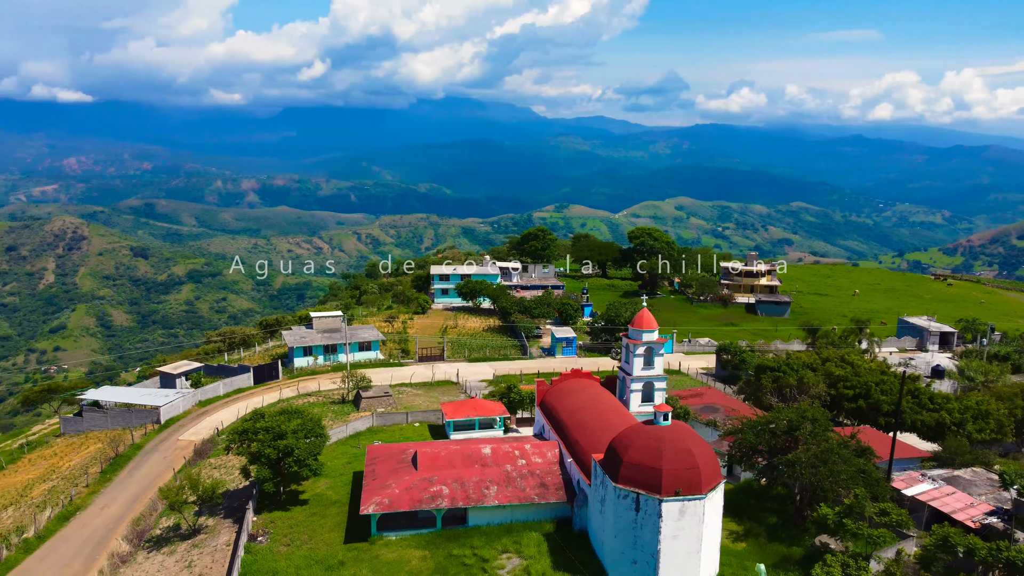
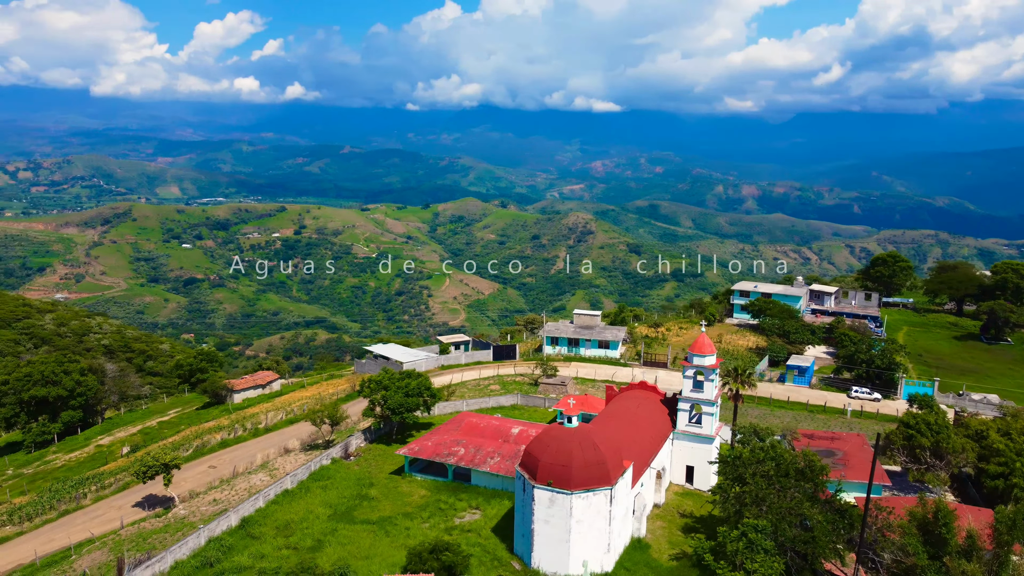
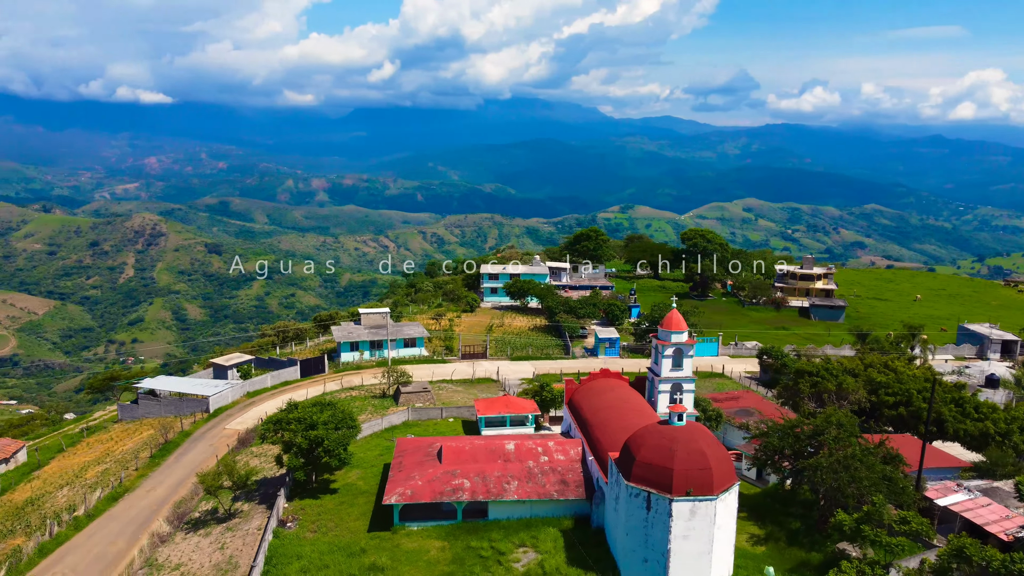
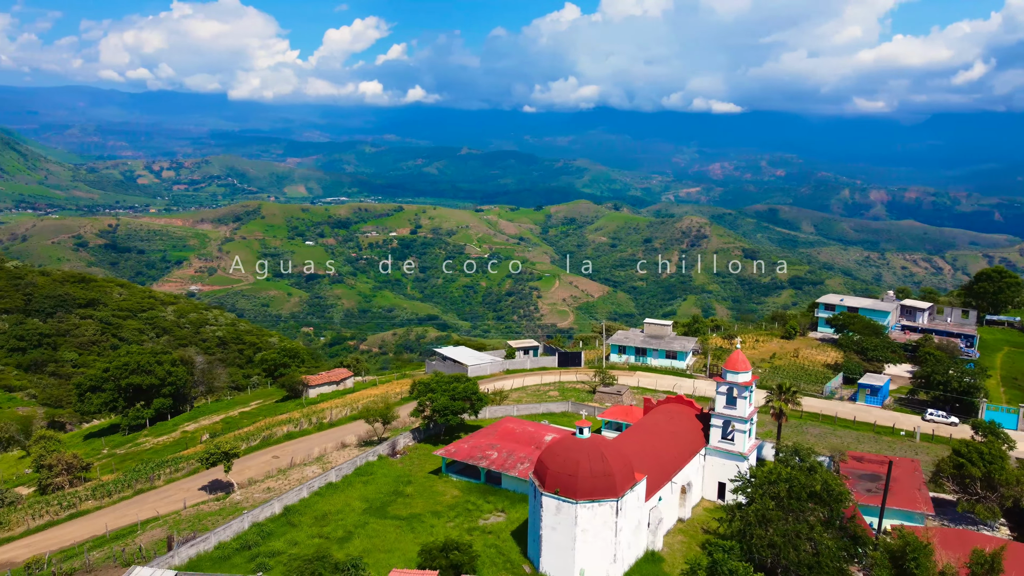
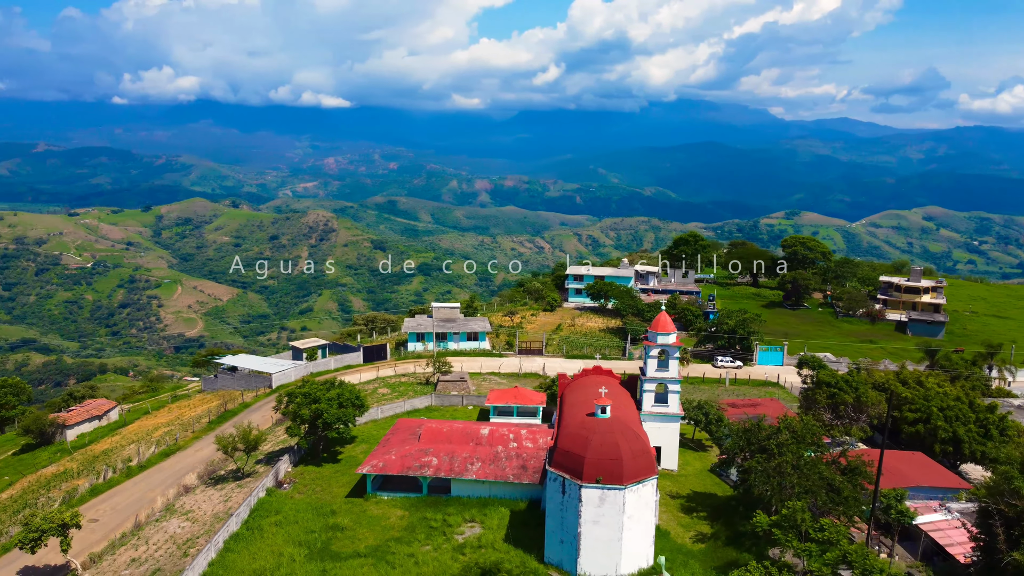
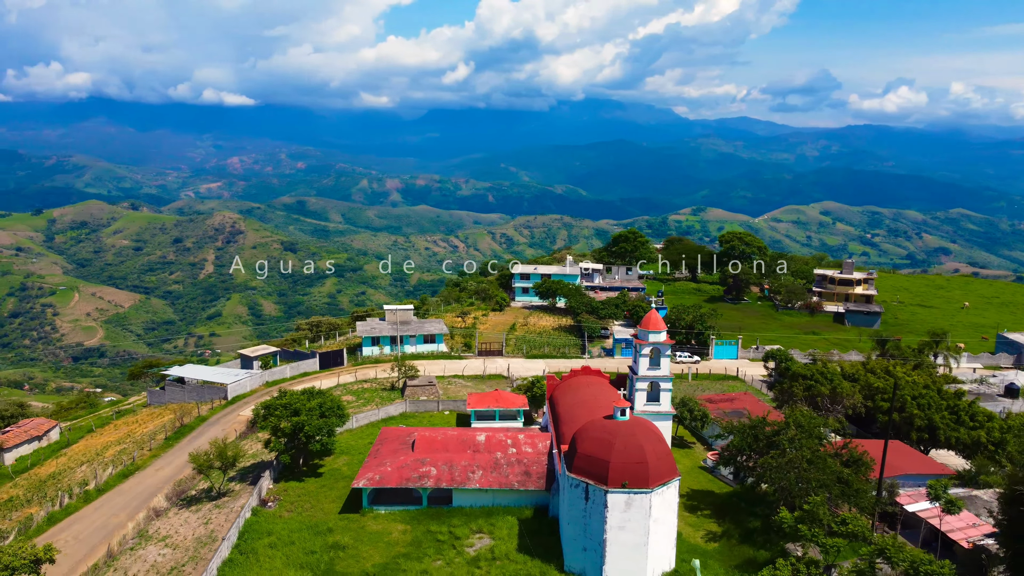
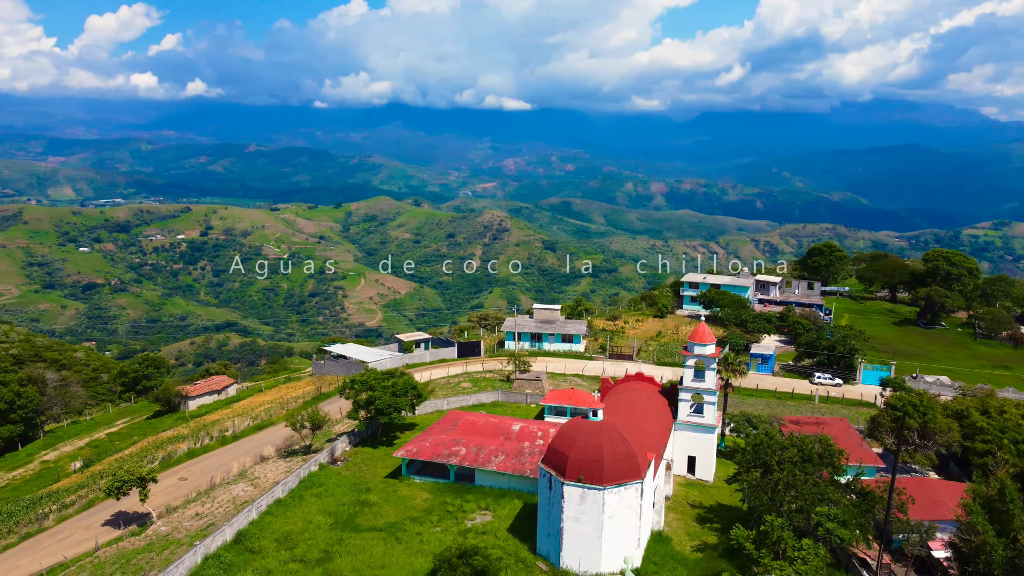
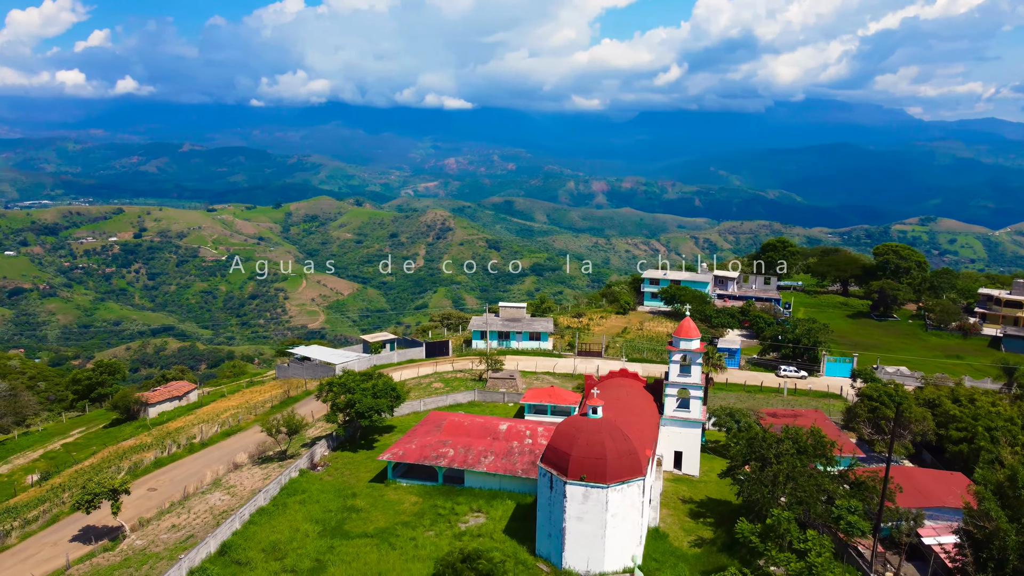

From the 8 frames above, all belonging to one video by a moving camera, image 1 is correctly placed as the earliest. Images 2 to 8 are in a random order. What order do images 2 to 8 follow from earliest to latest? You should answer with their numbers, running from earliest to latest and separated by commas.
3, 6, 5, 8, 7, 2, 4
